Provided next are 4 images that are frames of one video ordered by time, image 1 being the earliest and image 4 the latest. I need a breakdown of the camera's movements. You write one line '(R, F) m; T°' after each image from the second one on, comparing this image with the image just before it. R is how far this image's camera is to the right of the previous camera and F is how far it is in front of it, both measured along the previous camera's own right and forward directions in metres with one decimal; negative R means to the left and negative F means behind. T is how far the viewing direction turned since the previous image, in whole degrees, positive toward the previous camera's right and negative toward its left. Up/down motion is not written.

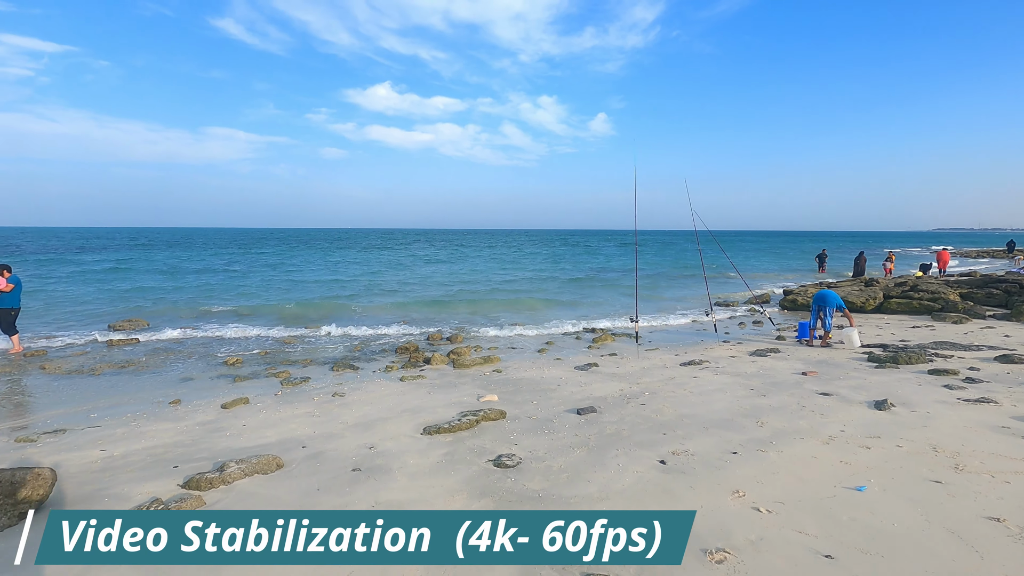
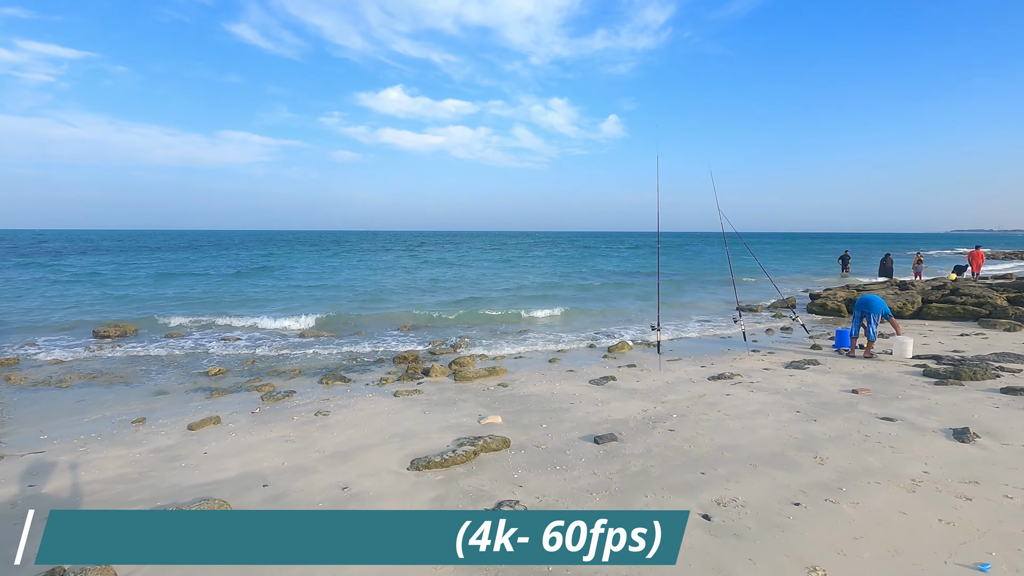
(+0.1, +1.2) m; -1°
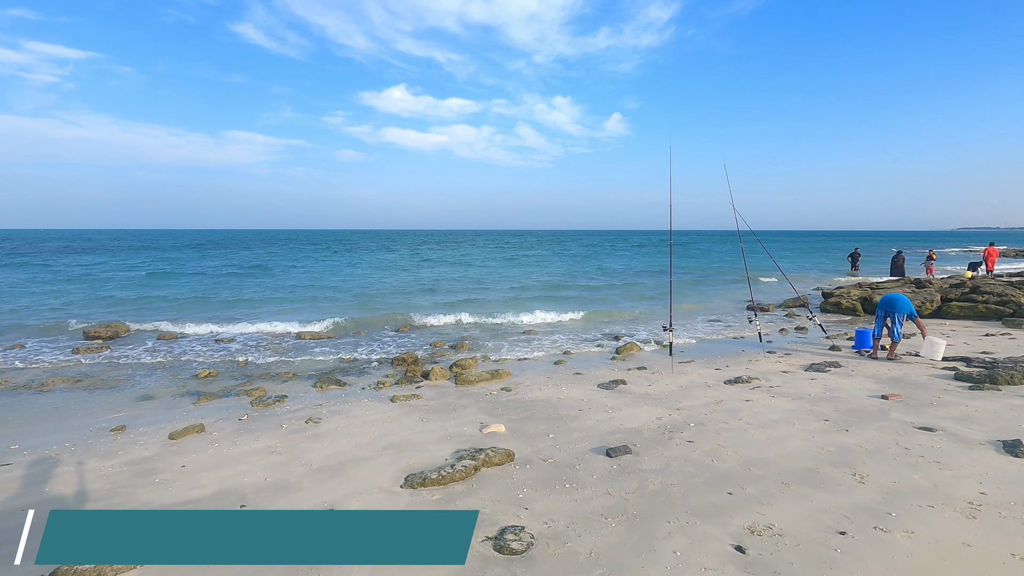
(0.0, +0.6) m; 0°
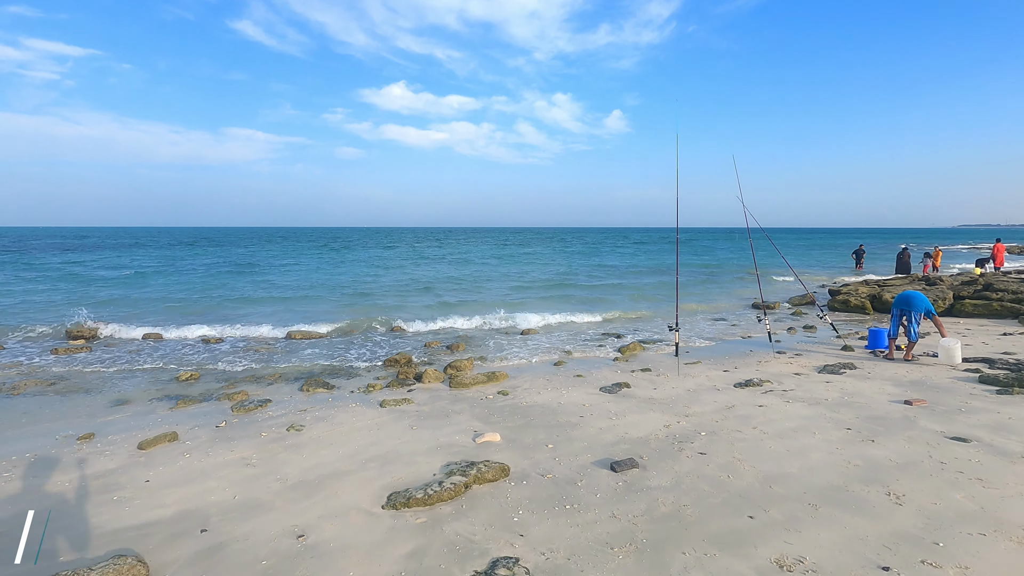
(+0.1, +0.6) m; 0°
